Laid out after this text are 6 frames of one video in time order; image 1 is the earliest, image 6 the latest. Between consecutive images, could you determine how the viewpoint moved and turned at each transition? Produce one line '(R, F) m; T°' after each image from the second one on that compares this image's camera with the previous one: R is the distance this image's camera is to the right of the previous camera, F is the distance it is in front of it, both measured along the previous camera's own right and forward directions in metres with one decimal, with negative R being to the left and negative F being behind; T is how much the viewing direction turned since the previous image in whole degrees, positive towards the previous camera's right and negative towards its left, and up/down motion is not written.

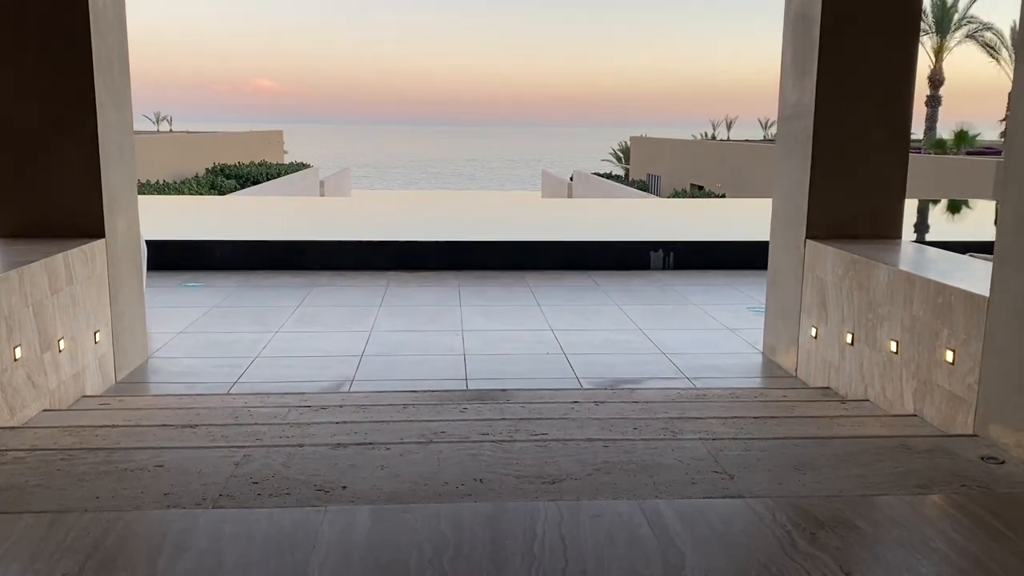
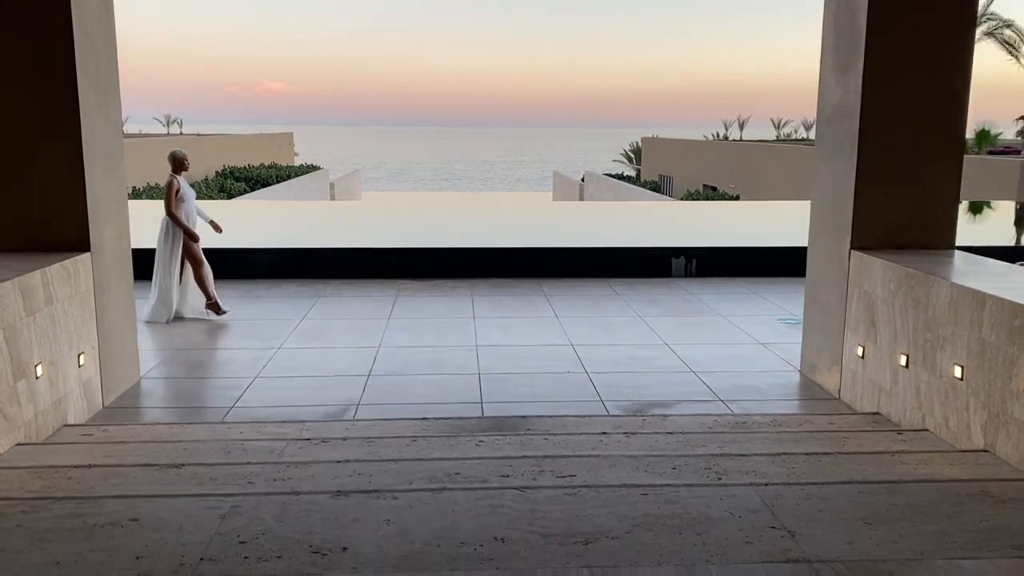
(0.0, +0.3) m; -1°
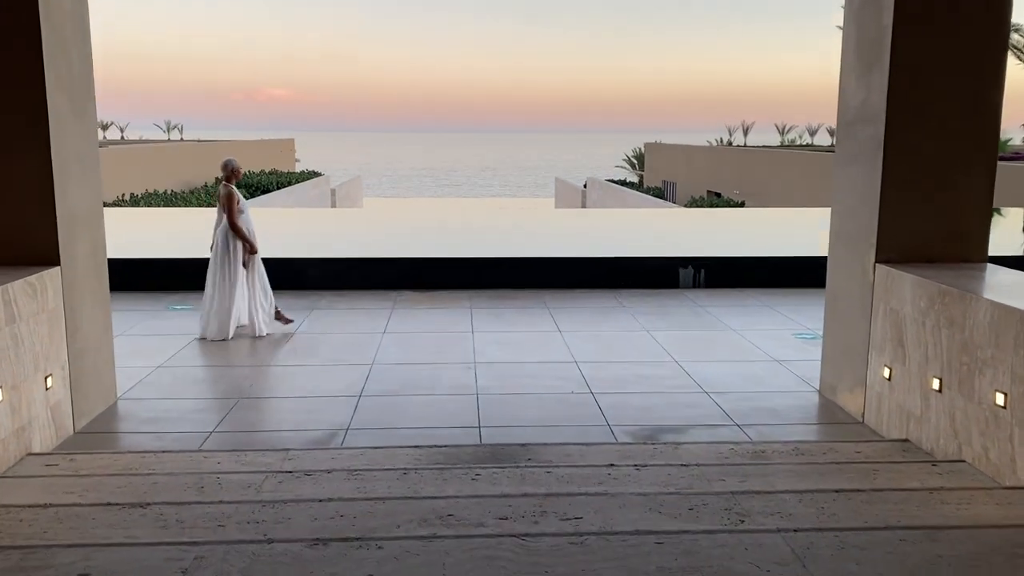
(0.0, +0.3) m; 0°
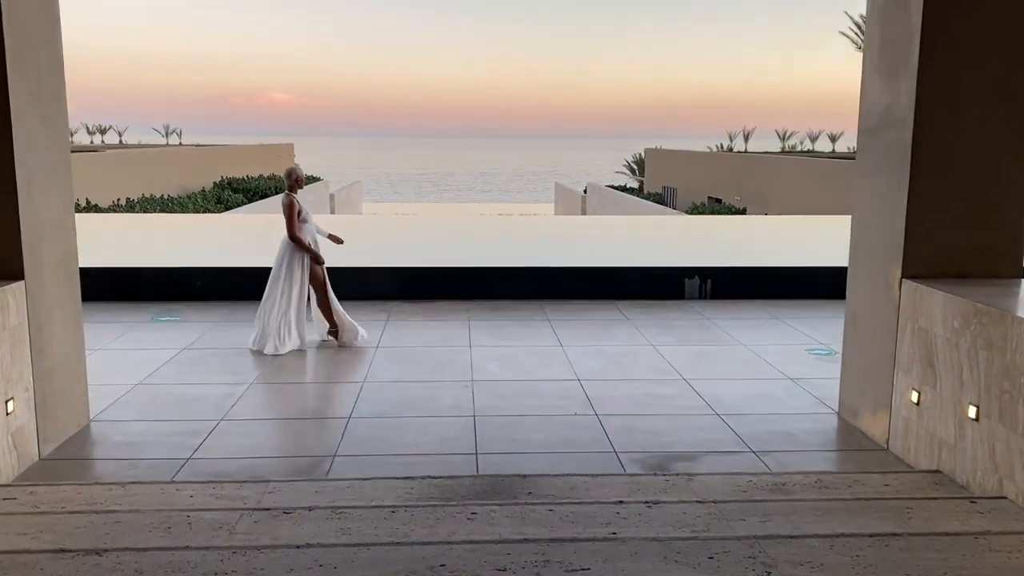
(0.0, +0.3) m; 0°
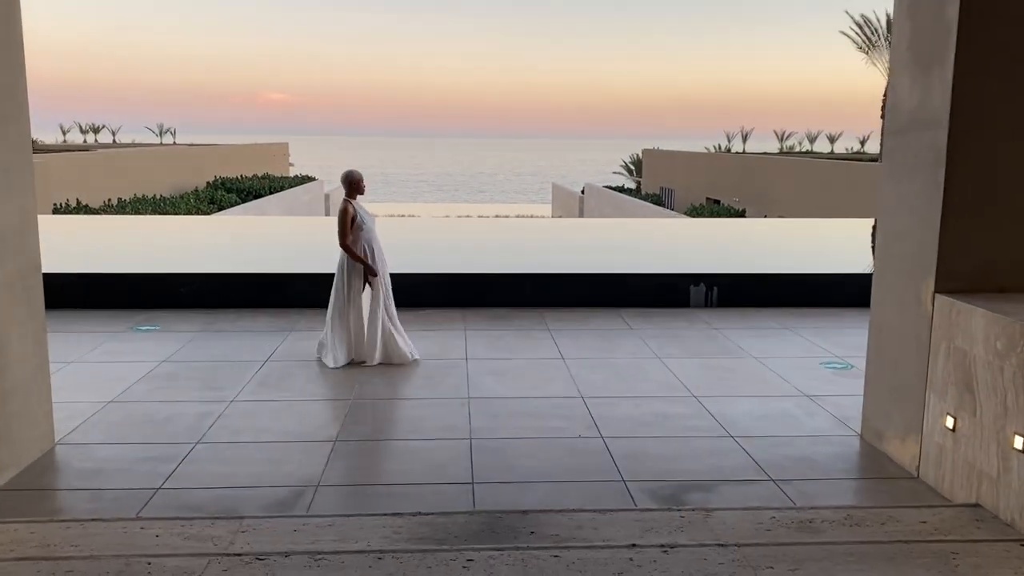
(0.0, +0.3) m; 0°
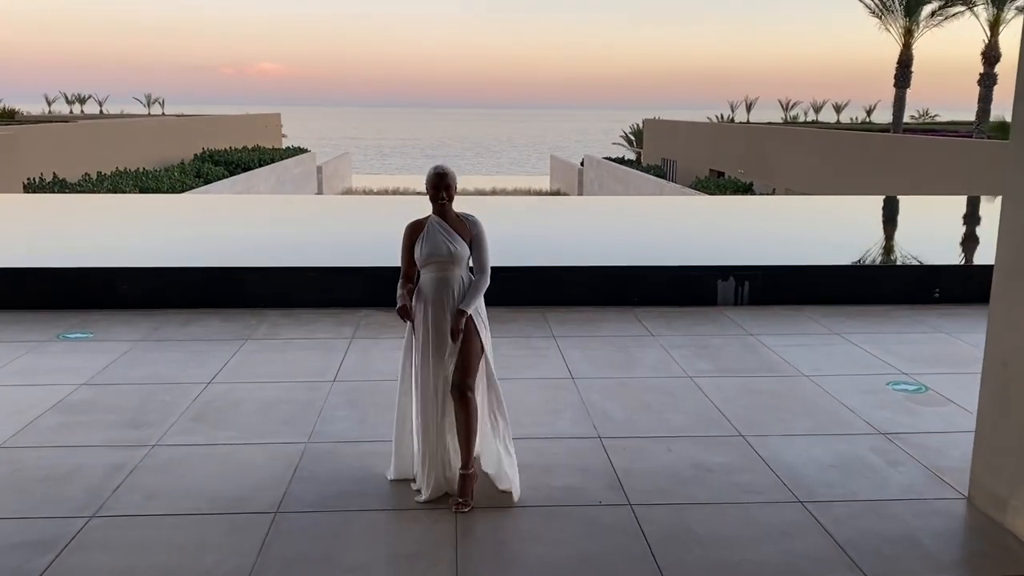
(0.0, +0.9) m; 0°
